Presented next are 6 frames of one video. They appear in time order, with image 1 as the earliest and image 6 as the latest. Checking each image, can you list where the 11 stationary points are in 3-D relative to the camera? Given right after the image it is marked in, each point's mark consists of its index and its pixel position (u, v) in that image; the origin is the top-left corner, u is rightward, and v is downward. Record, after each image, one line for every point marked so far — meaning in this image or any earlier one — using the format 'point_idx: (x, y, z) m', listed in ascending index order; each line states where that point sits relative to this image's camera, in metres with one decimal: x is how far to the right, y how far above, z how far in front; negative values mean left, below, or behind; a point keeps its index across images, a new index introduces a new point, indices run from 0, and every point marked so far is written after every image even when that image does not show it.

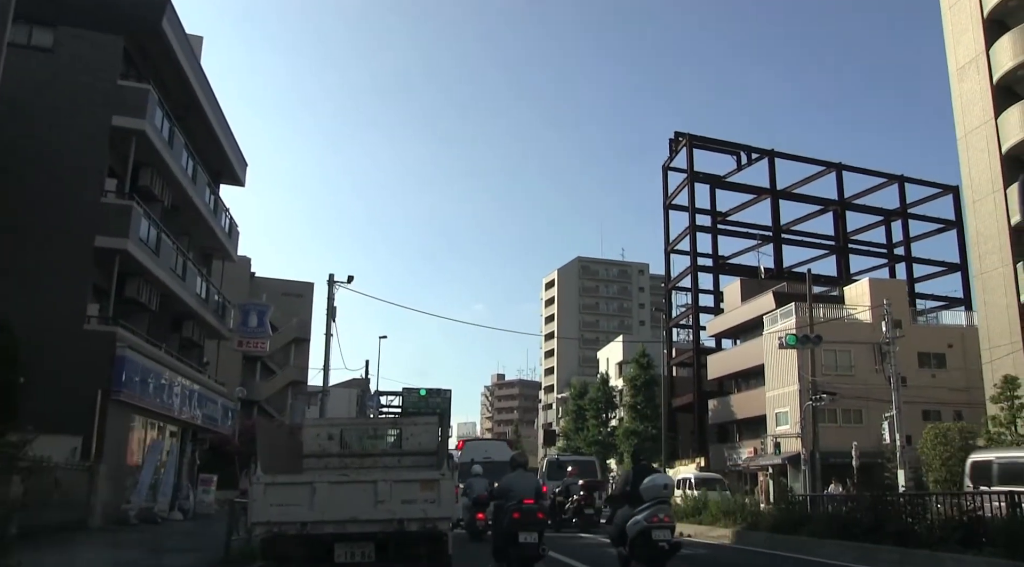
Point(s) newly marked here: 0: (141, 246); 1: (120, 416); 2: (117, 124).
0: (-9.1, +0.9, +19.2) m
1: (-9.2, -3.1, +18.4) m
2: (-9.3, +3.7, +18.5) m
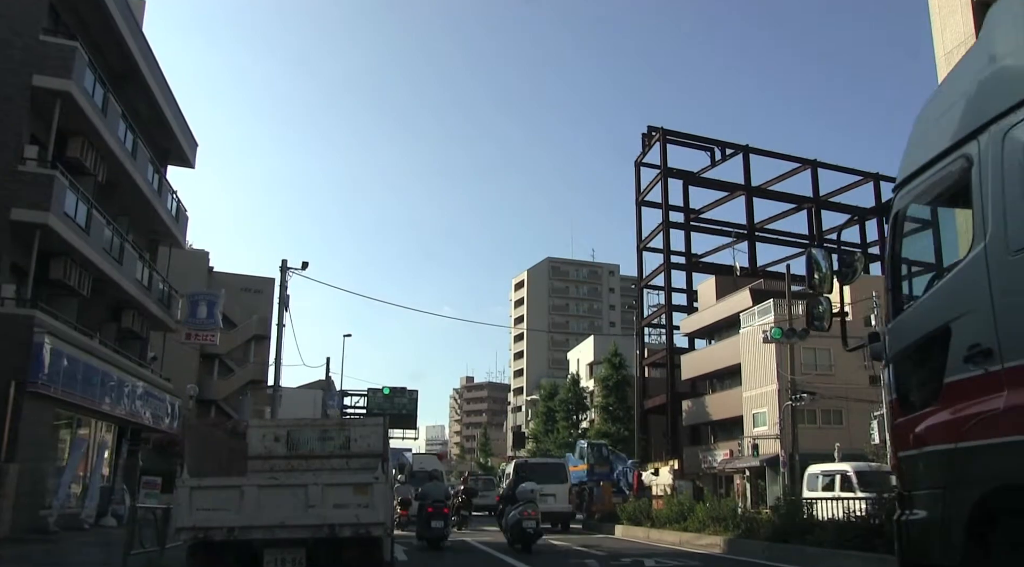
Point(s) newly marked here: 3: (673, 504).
0: (-9.7, +1.4, +17.1) m
1: (-9.8, -2.7, +16.3) m
2: (-9.9, +4.2, +16.4) m
3: (+3.8, -5.2, +18.6) m
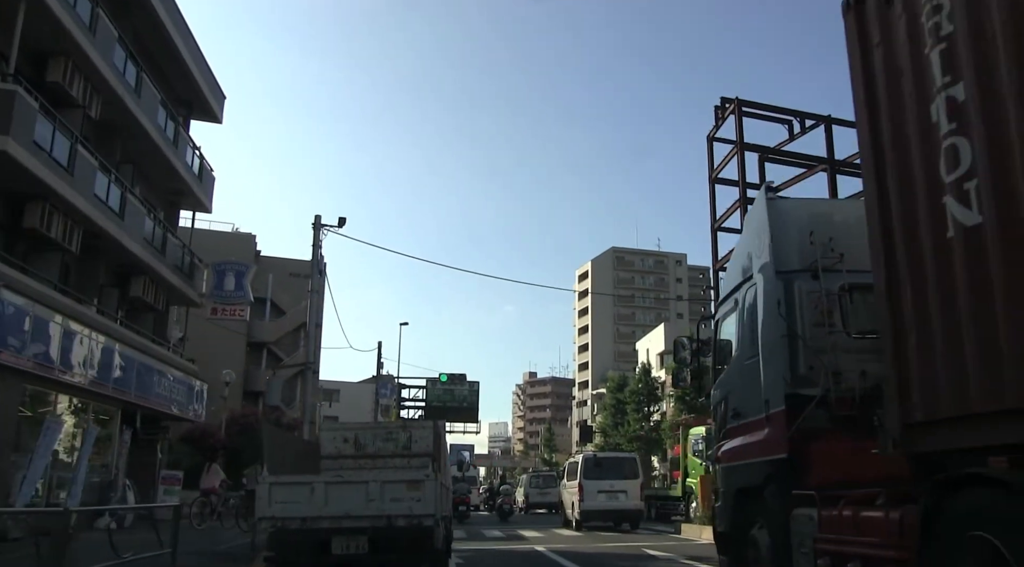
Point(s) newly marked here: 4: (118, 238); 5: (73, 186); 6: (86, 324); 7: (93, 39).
0: (-8.4, +2.3, +13.9) m
1: (-8.5, -1.7, +13.1) m
2: (-8.7, +5.1, +13.2) m
3: (+5.3, -4.0, +14.3) m
4: (-8.6, +1.0, +17.1) m
5: (-8.5, +1.9, +15.1) m
6: (-8.7, -0.8, +16.1) m
7: (-8.4, +4.9, +15.8) m
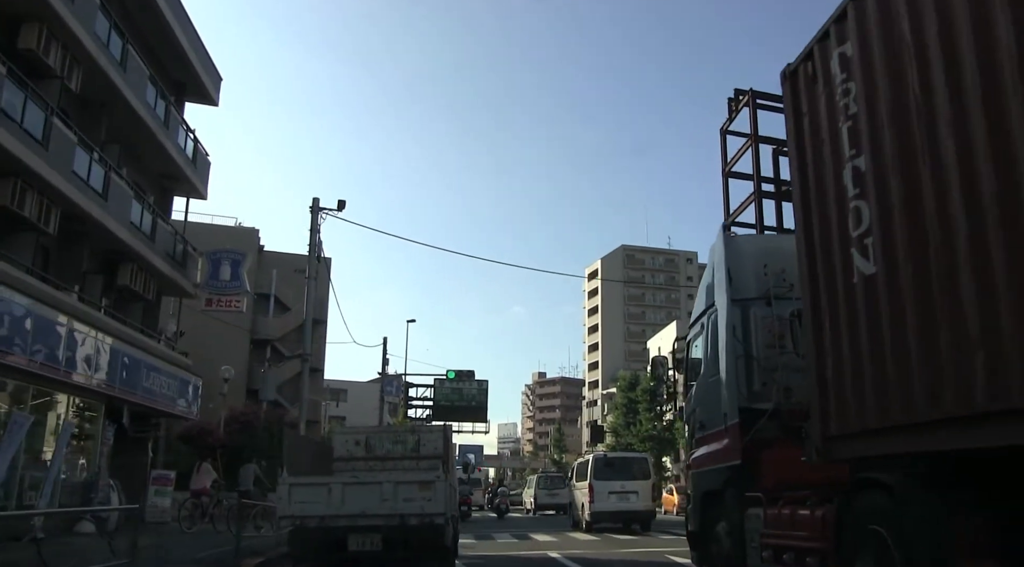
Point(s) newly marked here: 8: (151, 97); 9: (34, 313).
0: (-8.2, +2.6, +12.7) m
1: (-8.3, -1.4, +11.9) m
2: (-8.5, +5.4, +12.0) m
3: (+5.6, -3.7, +13.0) m
4: (-8.4, +1.3, +16.0) m
5: (-8.2, +2.2, +14.0) m
6: (-8.4, -0.6, +14.9) m
7: (-8.2, +5.2, +14.6) m
8: (-8.6, +4.5, +18.7) m
9: (-8.3, -0.5, +13.5) m
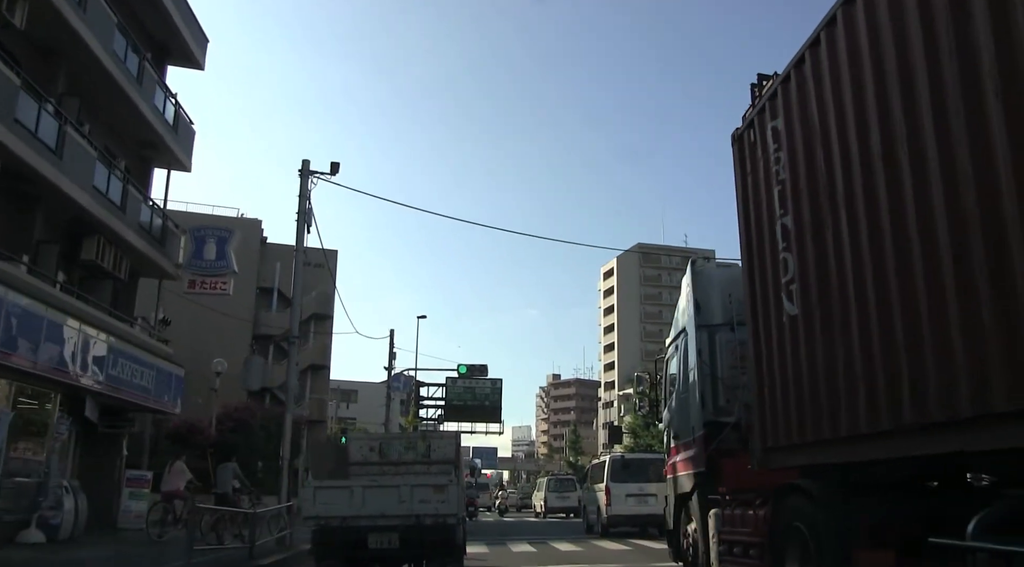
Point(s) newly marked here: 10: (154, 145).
0: (-7.9, +3.1, +10.5) m
1: (-8.0, -0.9, +9.7) m
2: (-8.3, +5.9, +9.9) m
3: (+5.8, -3.1, +10.6) m
4: (-8.1, +1.8, +13.8) m
5: (-8.0, +2.7, +11.8) m
6: (-8.1, 0.0, +12.7) m
7: (-7.9, +5.7, +12.5) m
8: (-8.3, +5.0, +16.5) m
9: (-8.0, 0.0, +11.3) m
10: (-8.9, +3.4, +19.3) m
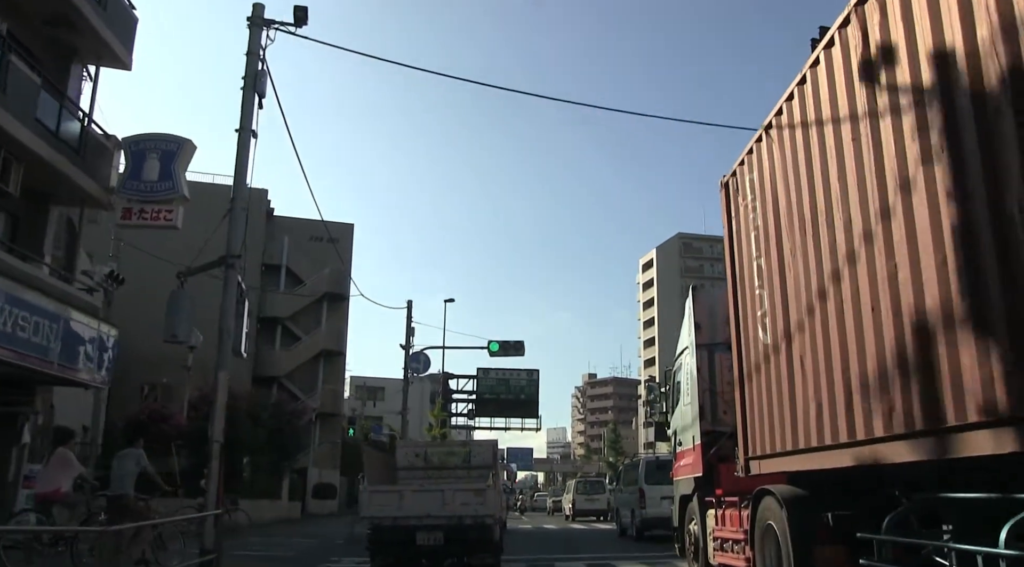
0: (-7.5, +4.5, +5.5) m
1: (-7.6, +0.5, +4.6) m
2: (-7.9, +7.3, +4.8) m
3: (+6.4, -1.6, +4.9) m
4: (-7.5, +3.2, +8.7) m
5: (-7.5, +4.0, +6.7) m
6: (-7.6, +1.3, +7.7) m
7: (-7.4, +7.1, +7.4) m
8: (-7.6, +6.3, +11.5) m
9: (-7.5, +1.4, +6.3) m
10: (-8.1, +4.7, +14.2) m
